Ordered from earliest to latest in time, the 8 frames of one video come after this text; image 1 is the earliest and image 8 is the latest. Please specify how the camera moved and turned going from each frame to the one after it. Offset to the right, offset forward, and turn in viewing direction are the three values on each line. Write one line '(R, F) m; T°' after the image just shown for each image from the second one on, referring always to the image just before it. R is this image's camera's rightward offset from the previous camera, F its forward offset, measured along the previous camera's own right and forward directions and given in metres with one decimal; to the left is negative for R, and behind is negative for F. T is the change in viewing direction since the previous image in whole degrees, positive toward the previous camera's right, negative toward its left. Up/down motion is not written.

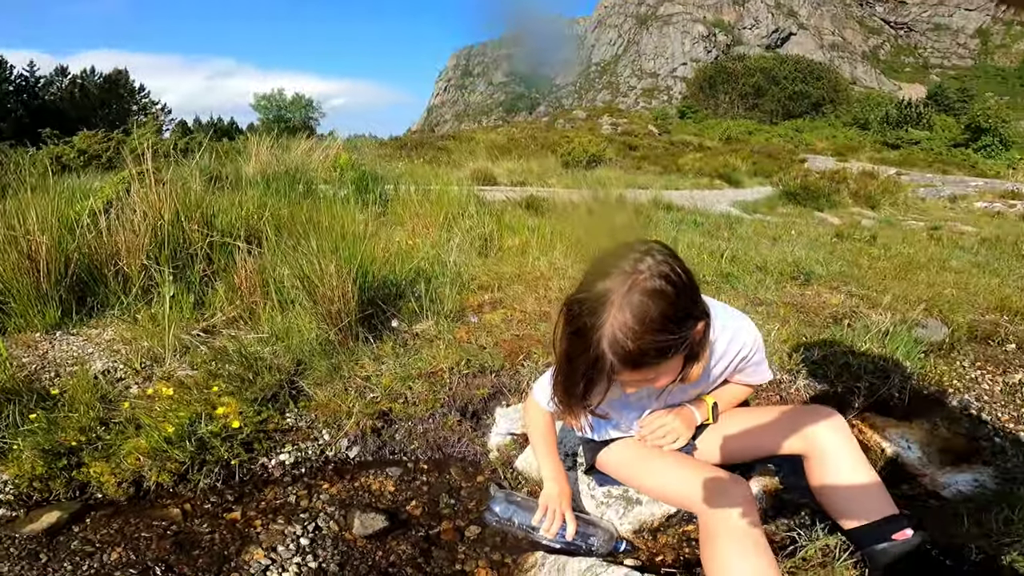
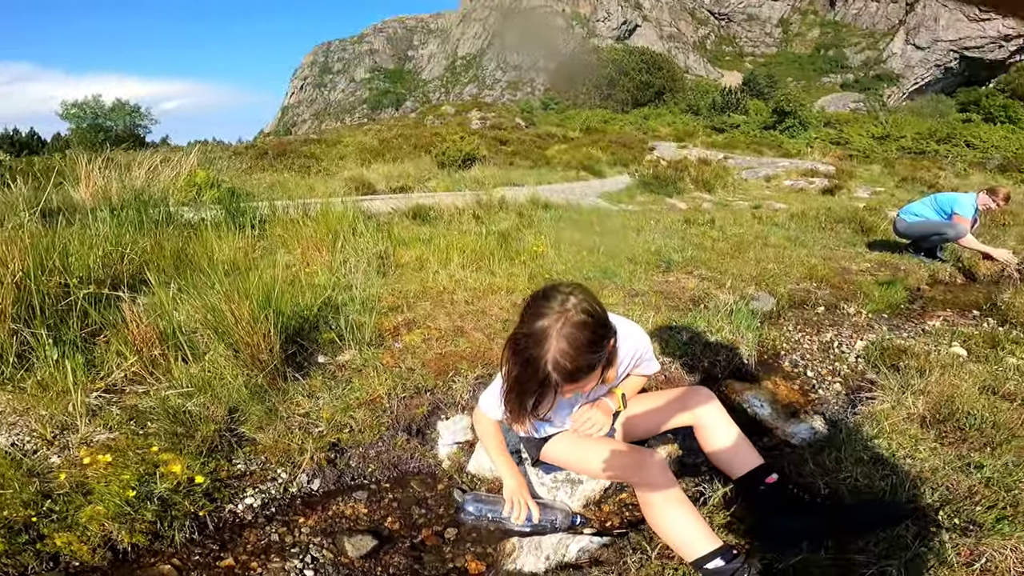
(-0.1, -0.2) m; +13°
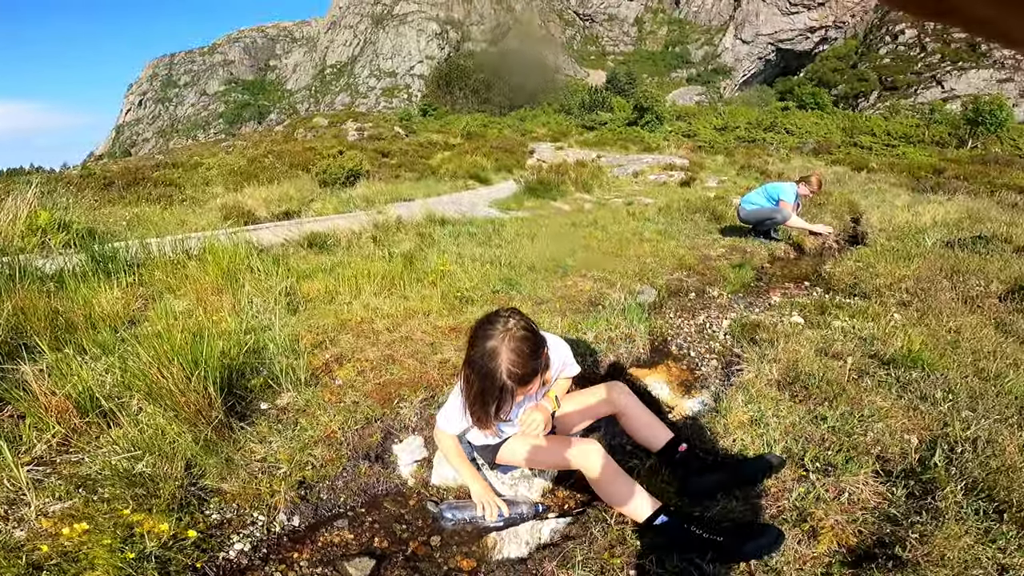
(-0.1, -0.2) m; +12°
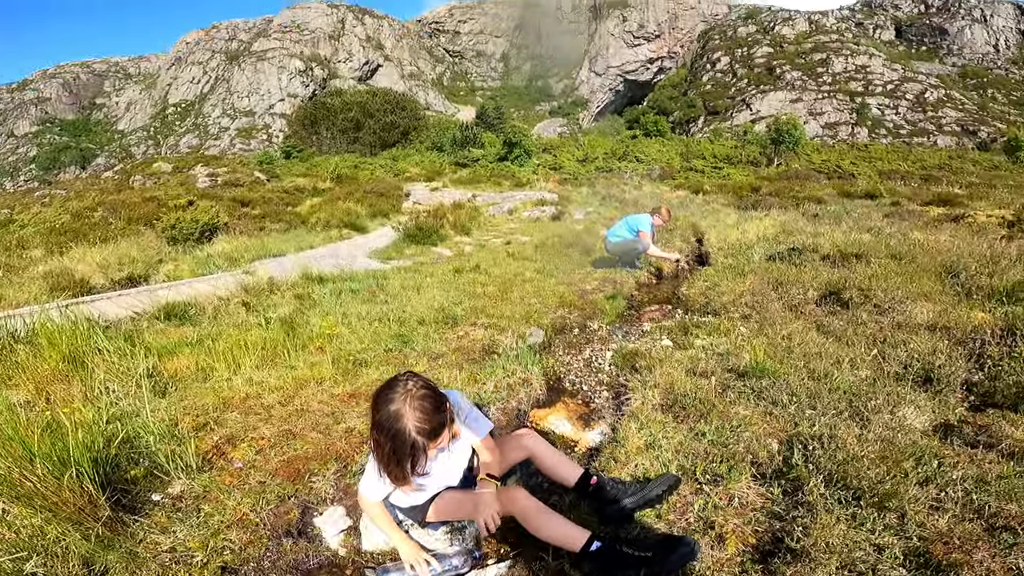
(0.0, -0.1) m; +13°
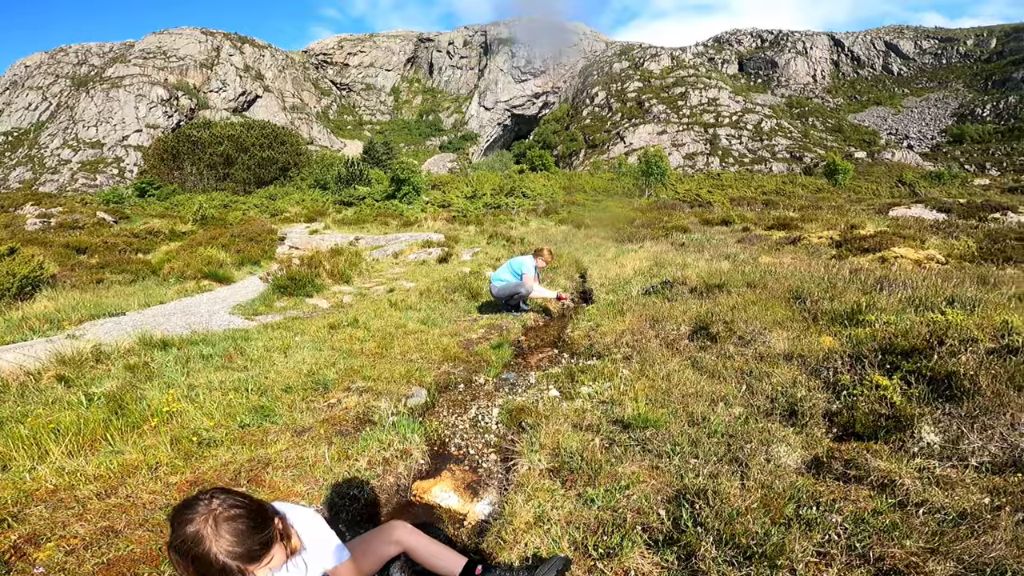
(+0.2, +0.2) m; +12°
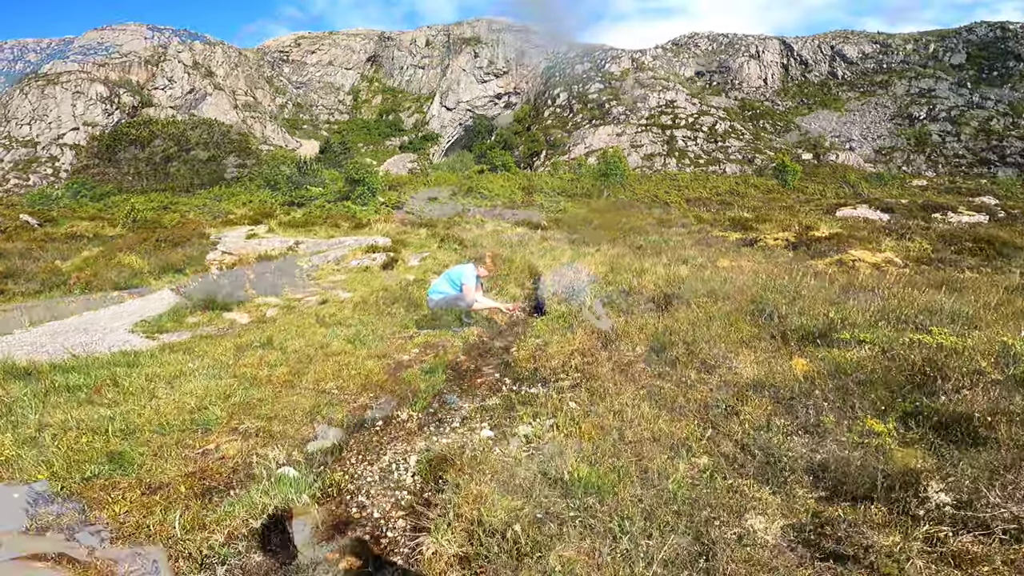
(+0.3, +0.7) m; +4°
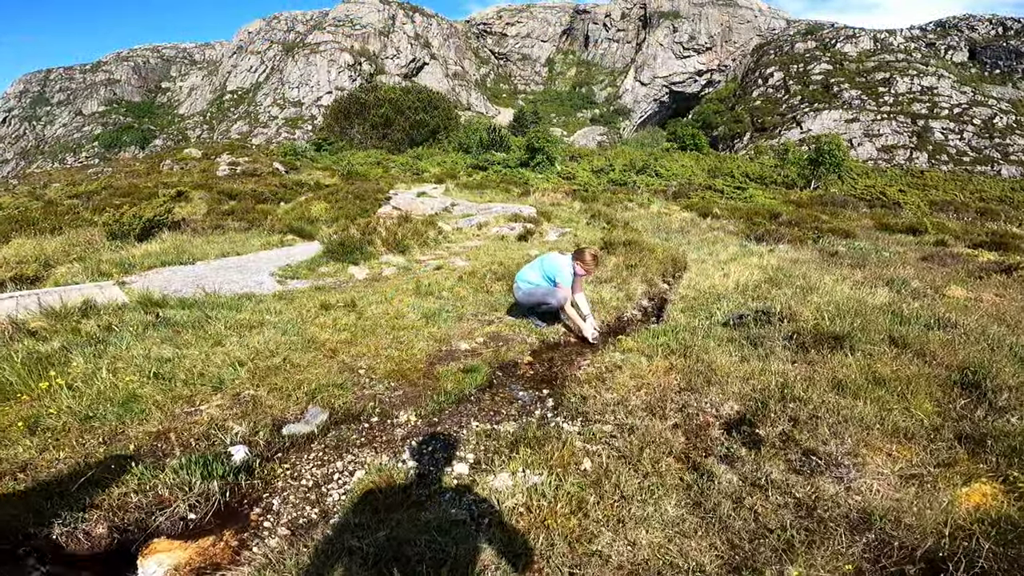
(+0.3, +0.9) m; 0°
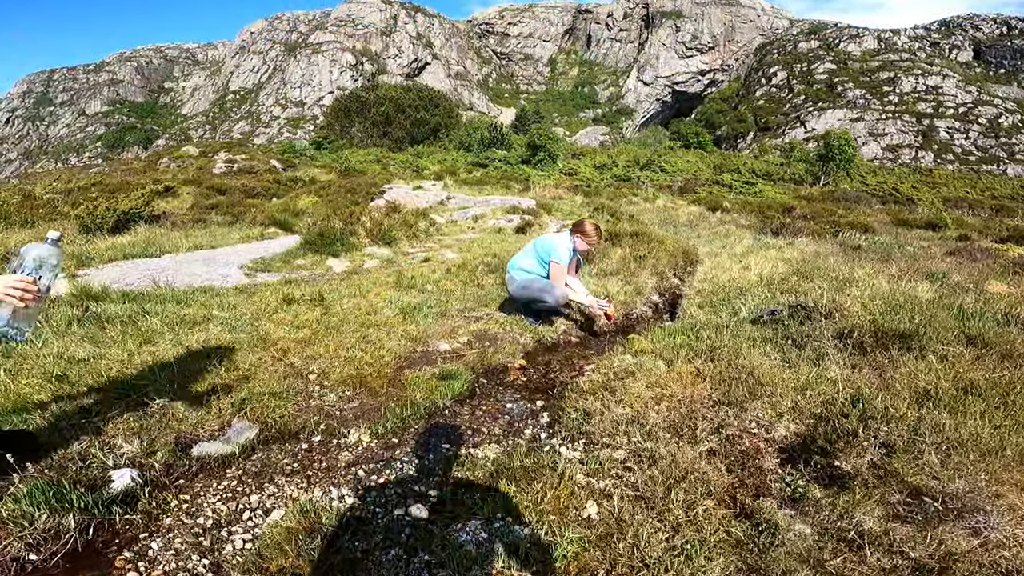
(+0.1, +0.8) m; 0°
